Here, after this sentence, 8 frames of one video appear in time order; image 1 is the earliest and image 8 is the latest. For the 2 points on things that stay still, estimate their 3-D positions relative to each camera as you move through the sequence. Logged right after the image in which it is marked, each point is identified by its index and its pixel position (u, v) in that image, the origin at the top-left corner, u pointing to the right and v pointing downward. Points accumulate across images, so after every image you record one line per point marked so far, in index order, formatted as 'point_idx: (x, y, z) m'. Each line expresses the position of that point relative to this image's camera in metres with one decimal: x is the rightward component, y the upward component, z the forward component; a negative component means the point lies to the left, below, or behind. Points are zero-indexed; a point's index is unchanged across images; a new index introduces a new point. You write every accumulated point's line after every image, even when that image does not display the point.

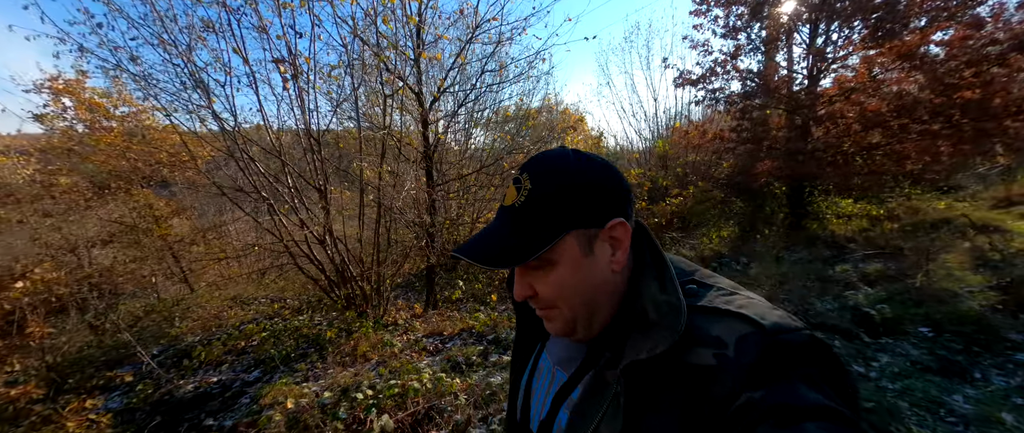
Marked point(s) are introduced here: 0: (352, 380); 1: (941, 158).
0: (-1.7, -1.8, +4.0) m
1: (+6.7, +0.9, +5.4) m
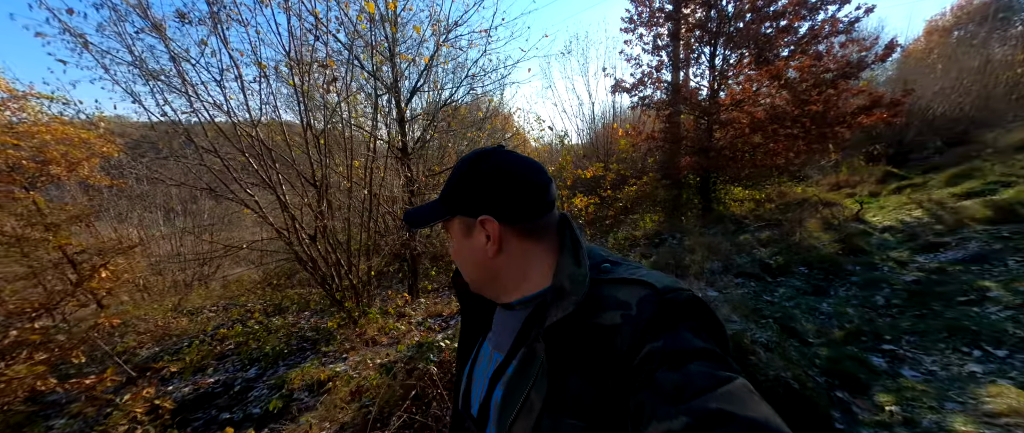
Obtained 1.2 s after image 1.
0: (-1.6, -1.7, +4.3) m
1: (+6.2, +1.3, +7.5) m
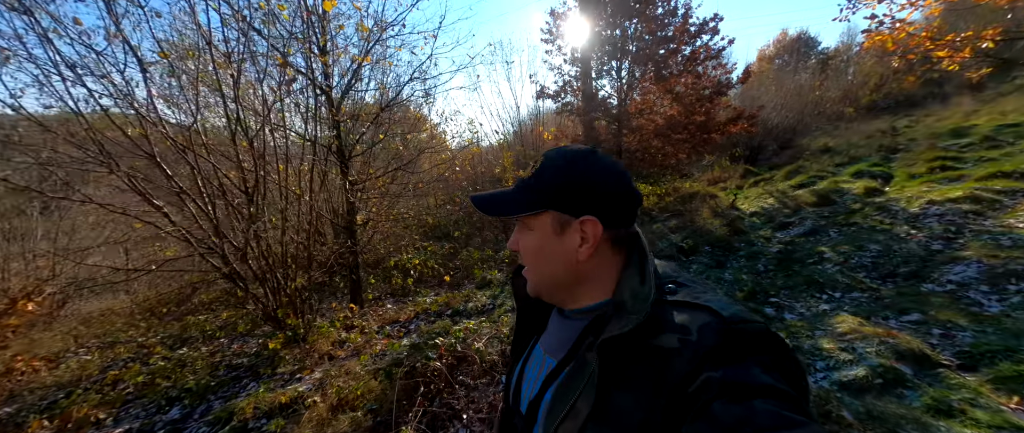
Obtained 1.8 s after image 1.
0: (-1.9, -1.8, +4.2) m
1: (+4.7, +1.6, +9.2) m
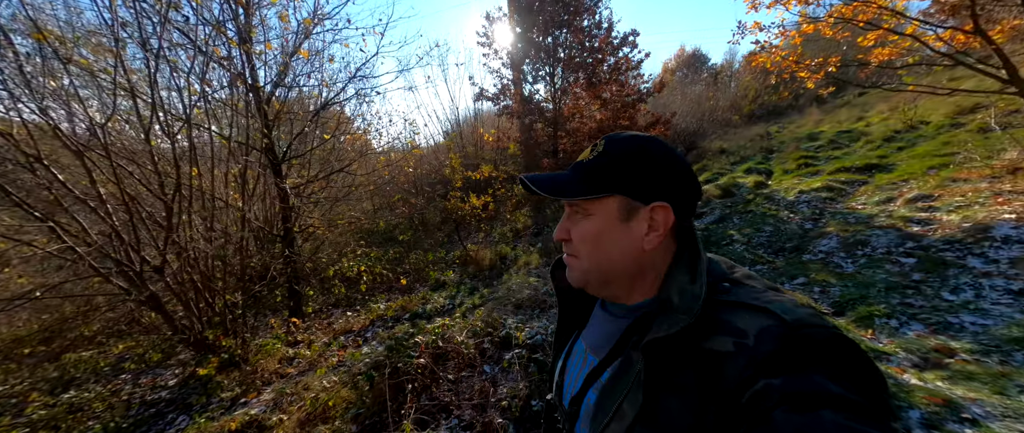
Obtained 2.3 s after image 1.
0: (-2.3, -1.8, +3.9) m
1: (+3.1, +1.7, +10.2) m
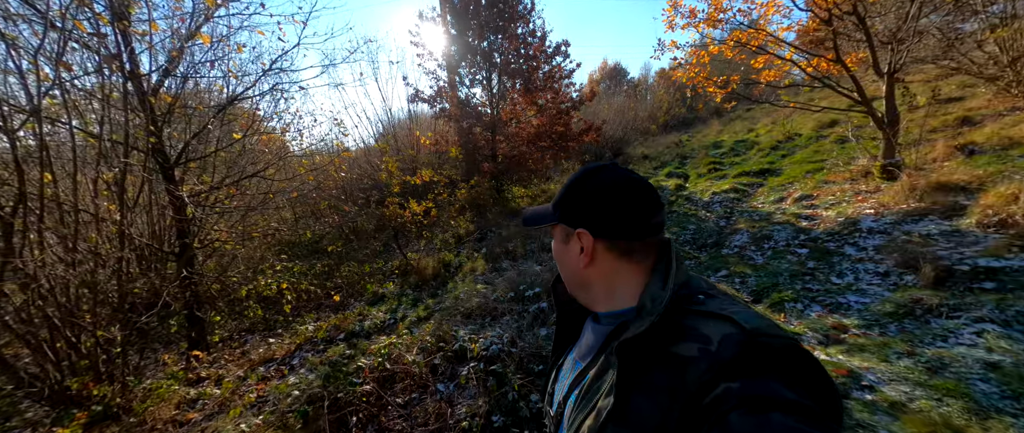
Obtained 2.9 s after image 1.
0: (-2.7, -2.0, +3.3) m
1: (+1.2, +1.6, +10.5) m
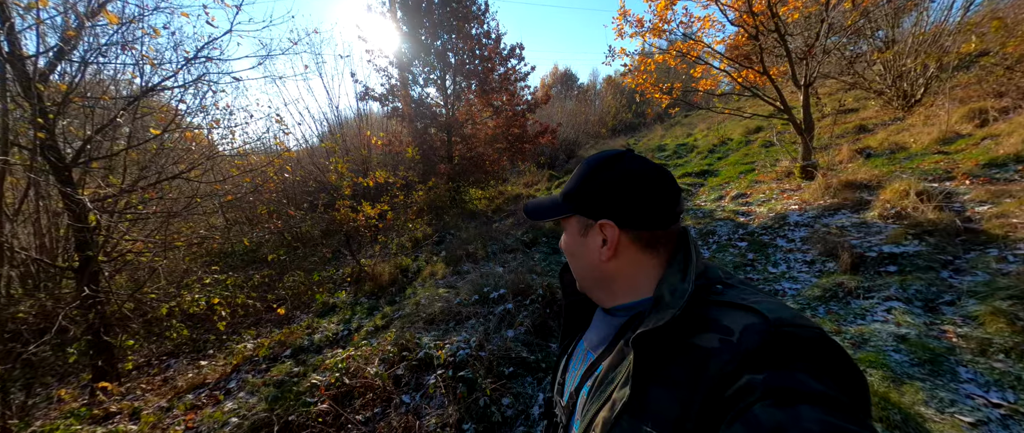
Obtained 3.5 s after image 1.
0: (-3.0, -2.0, +2.8) m
1: (-0.1, +1.6, +10.5) m
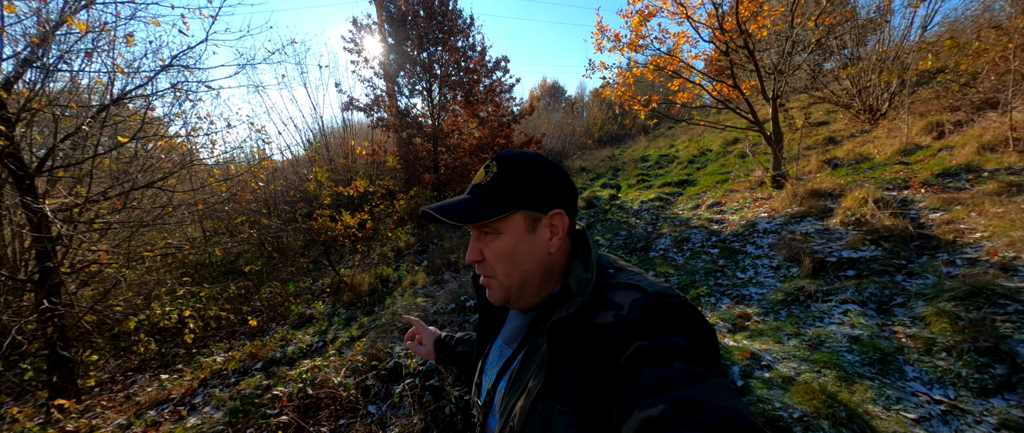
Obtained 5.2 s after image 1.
0: (-3.2, -2.1, +2.7) m
1: (-0.6, +1.3, +10.6) m
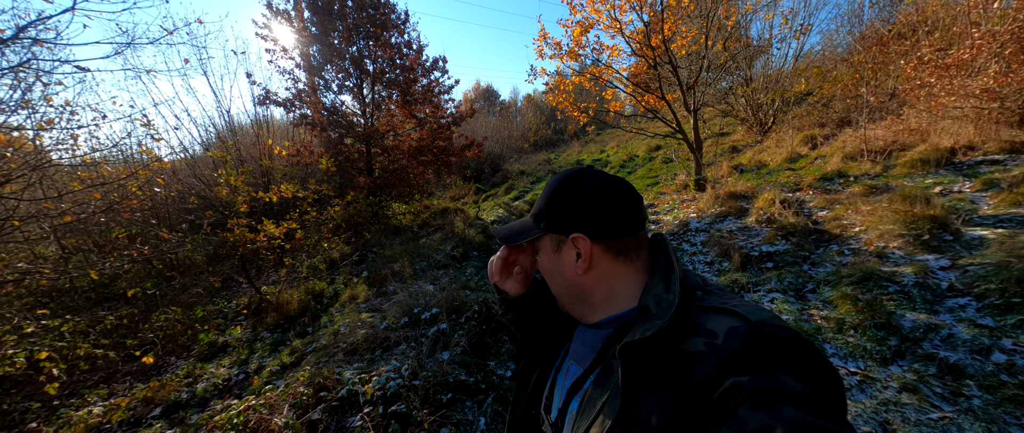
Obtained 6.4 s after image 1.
0: (-3.3, -2.2, +1.9) m
1: (-2.3, +1.2, +10.2) m
